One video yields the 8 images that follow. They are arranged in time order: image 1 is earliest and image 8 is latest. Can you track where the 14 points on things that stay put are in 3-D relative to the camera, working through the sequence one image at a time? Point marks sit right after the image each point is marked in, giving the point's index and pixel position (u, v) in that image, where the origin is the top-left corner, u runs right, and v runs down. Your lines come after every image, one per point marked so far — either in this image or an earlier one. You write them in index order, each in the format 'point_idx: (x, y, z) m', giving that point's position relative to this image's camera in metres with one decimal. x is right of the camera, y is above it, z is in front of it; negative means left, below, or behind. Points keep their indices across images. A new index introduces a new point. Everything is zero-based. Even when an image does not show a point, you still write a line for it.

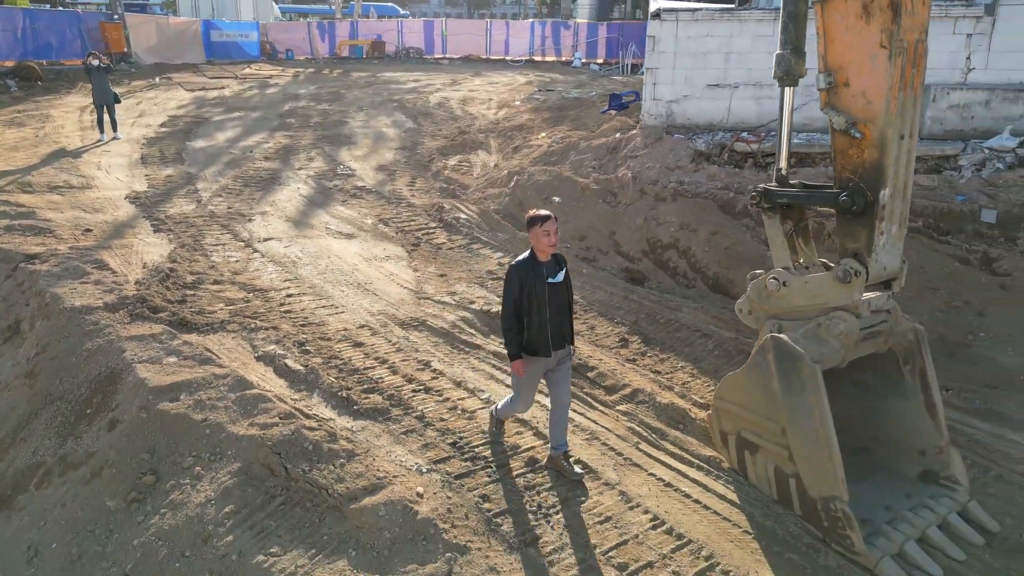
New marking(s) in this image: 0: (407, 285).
0: (-1.0, 0.0, +7.0) m
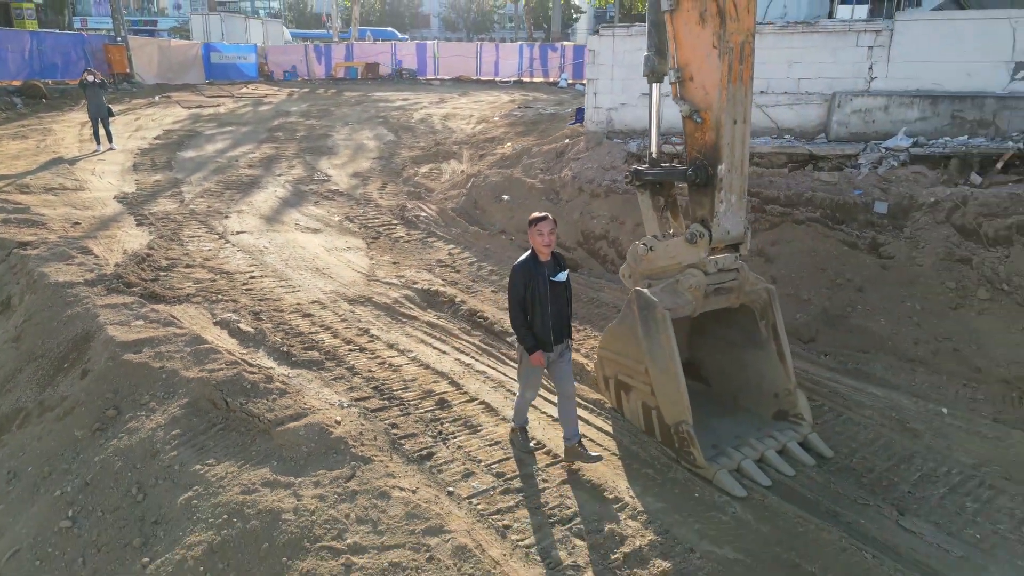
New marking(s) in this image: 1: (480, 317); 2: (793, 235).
0: (-1.6, +0.2, +7.8) m
1: (-0.3, -0.3, +6.7) m
2: (+2.8, +0.5, +7.3) m
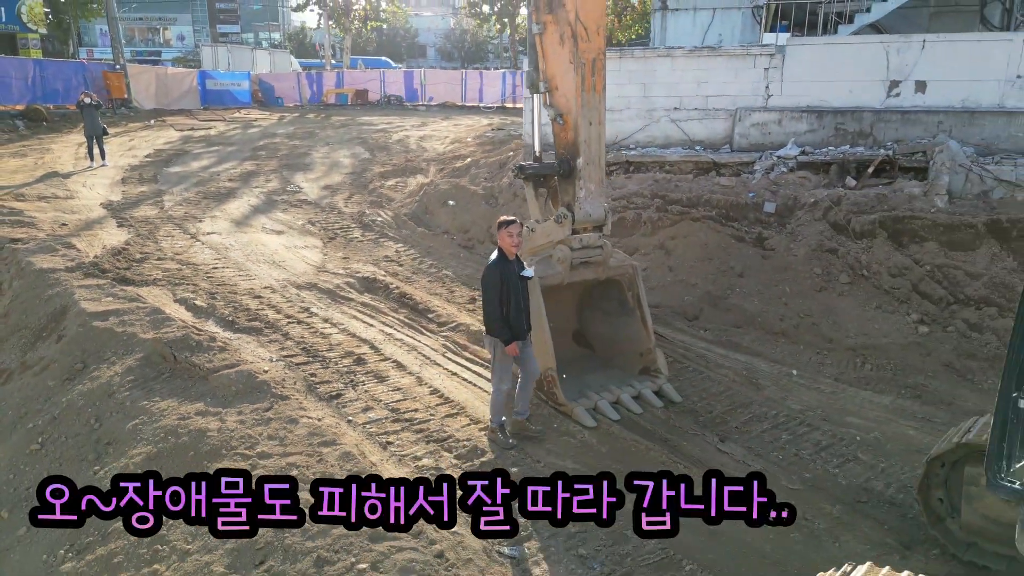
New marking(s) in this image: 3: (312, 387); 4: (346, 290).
0: (-2.4, +0.3, +8.8) m
1: (-1.1, -0.1, +7.7) m
2: (+2.0, +0.7, +8.3) m
3: (-1.5, -0.8, +5.6) m
4: (-1.8, 0.0, +7.9) m
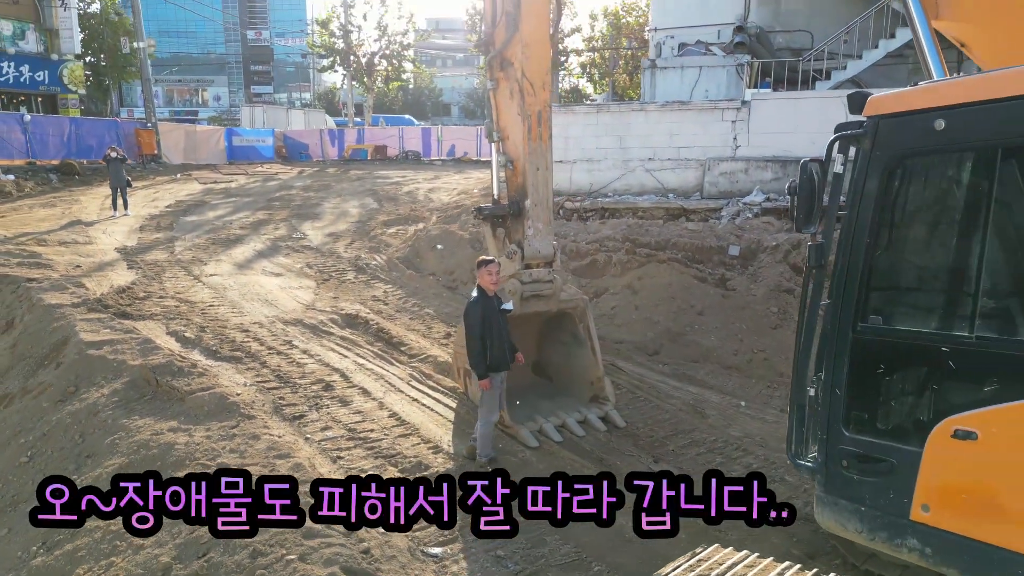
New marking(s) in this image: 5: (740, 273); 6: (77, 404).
0: (-2.7, -0.2, +9.4) m
1: (-1.4, -0.5, +8.2) m
2: (+1.7, +0.2, +8.8) m
3: (-1.9, -1.0, +6.1) m
4: (-2.1, -0.4, +8.4) m
5: (+2.7, +0.2, +8.7) m
6: (-3.7, -1.0, +6.2) m
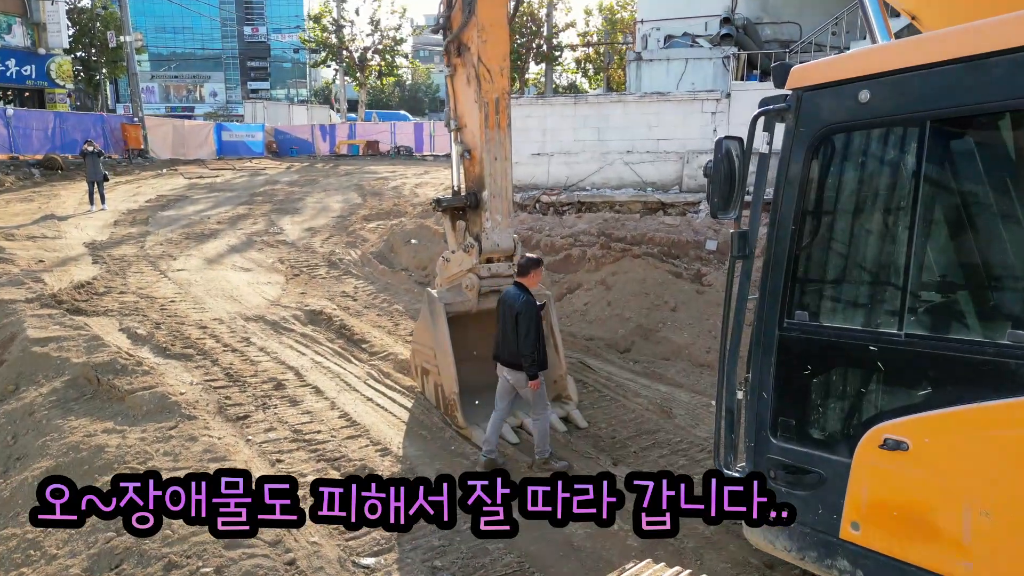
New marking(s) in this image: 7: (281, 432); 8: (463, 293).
0: (-3.0, -0.1, +9.1) m
1: (-1.8, -0.5, +7.9) m
2: (+1.4, +0.3, +8.5) m
3: (-2.3, -1.0, +5.8) m
4: (-2.5, -0.4, +8.2) m
5: (+2.4, +0.2, +8.5) m
6: (-4.0, -0.9, +5.9) m
7: (-1.7, -1.1, +5.5) m
8: (-0.4, 0.0, +6.1) m
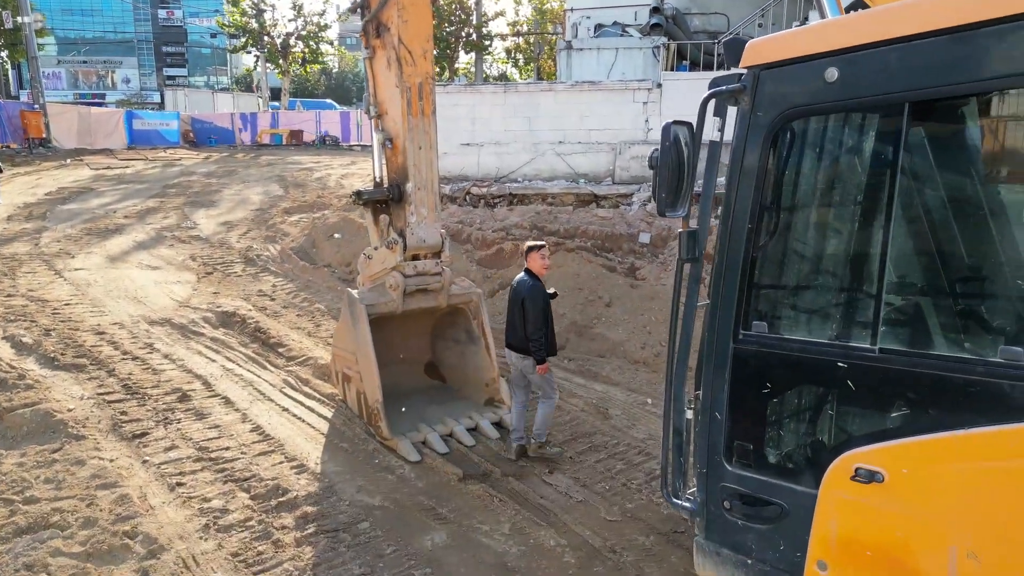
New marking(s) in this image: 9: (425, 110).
0: (-3.9, -0.1, +8.5) m
1: (-2.5, -0.4, +7.4) m
2: (+0.6, +0.3, +8.2) m
3: (-2.8, -1.0, +5.2) m
4: (-3.2, -0.4, +7.6) m
5: (+1.6, +0.3, +8.3) m
6: (-4.5, -1.0, +5.2) m
7: (-2.2, -1.1, +5.0) m
8: (-1.0, 0.0, +5.7) m
9: (-0.7, +1.3, +5.5) m
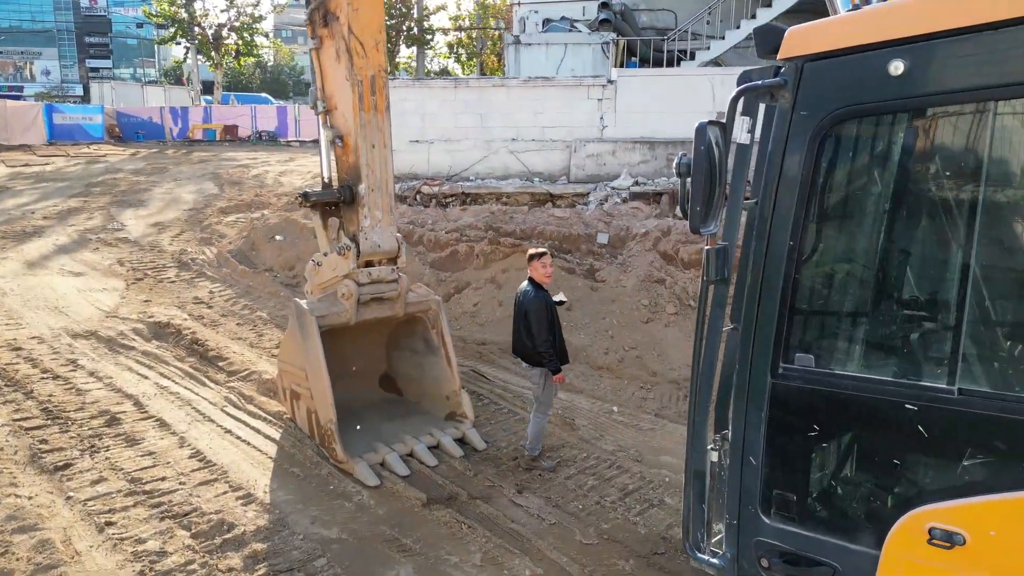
0: (-4.3, -0.2, +7.8) m
1: (-2.9, -0.5, +6.8) m
2: (+0.1, +0.3, +7.9) m
3: (-3.0, -1.1, +4.7) m
4: (-3.6, -0.5, +7.0) m
5: (+1.1, +0.3, +8.1) m
6: (-4.8, -1.1, +4.5) m
7: (-2.4, -1.2, +4.5) m
8: (-1.3, -0.1, +5.3) m
9: (-0.9, +1.3, +5.1) m
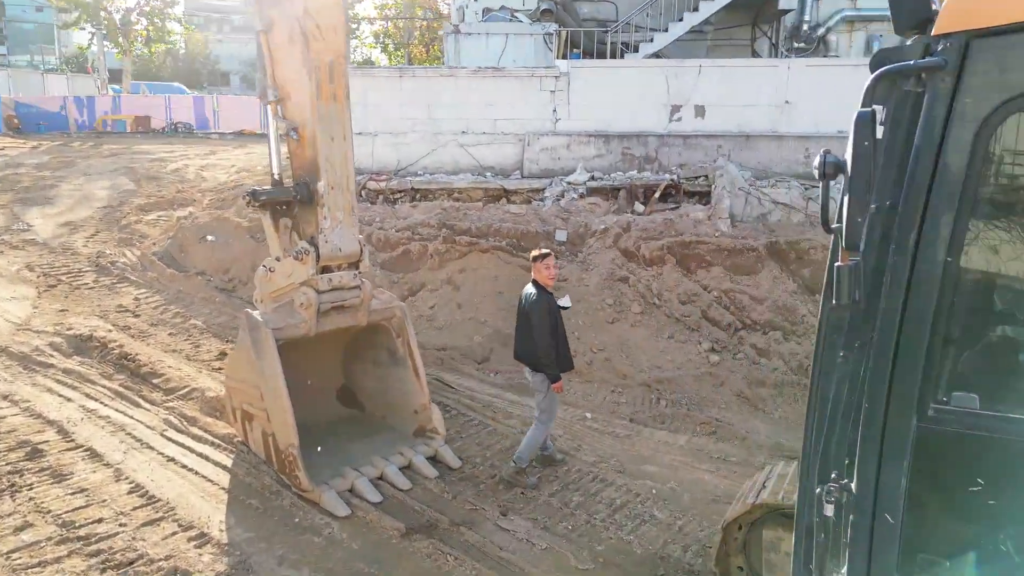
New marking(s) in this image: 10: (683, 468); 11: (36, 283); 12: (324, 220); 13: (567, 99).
0: (-4.7, -0.3, +7.0) m
1: (-3.2, -0.6, +6.2) m
2: (-0.3, +0.3, +7.5) m
3: (-3.1, -1.2, +4.0) m
4: (-3.9, -0.5, +6.2) m
5: (+0.6, +0.3, +7.8) m
6: (-4.8, -1.2, +3.7) m
7: (-2.5, -1.3, +3.9) m
8: (-1.4, -0.2, +4.8) m
9: (-1.1, +1.2, +4.7) m
10: (+1.2, -1.3, +5.3) m
11: (-5.3, +0.1, +8.2) m
12: (-1.2, +0.4, +4.7) m
13: (+0.7, +2.3, +9.1) m
